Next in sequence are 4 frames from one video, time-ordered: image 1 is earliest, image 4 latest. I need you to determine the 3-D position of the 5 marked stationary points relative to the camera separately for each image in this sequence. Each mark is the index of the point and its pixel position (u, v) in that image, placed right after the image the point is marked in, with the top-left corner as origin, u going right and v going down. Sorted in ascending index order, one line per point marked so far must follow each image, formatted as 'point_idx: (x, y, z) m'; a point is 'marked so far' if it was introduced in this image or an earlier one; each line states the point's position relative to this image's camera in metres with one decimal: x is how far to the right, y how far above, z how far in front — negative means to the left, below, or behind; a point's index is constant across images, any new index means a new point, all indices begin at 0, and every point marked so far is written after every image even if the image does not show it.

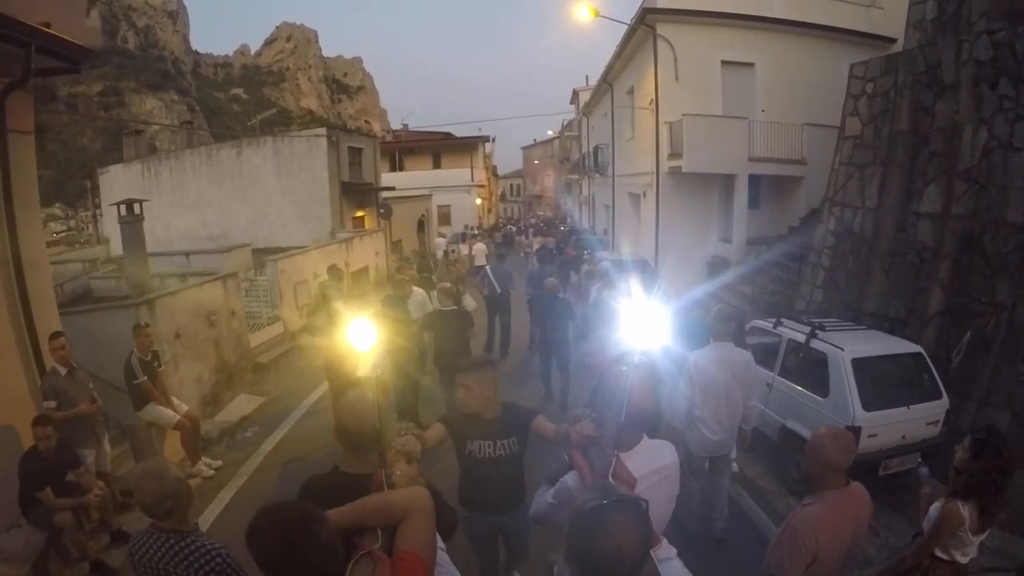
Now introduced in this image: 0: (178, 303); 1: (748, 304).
0: (-4.6, -0.2, +9.3) m
1: (+3.8, -0.2, +10.8) m
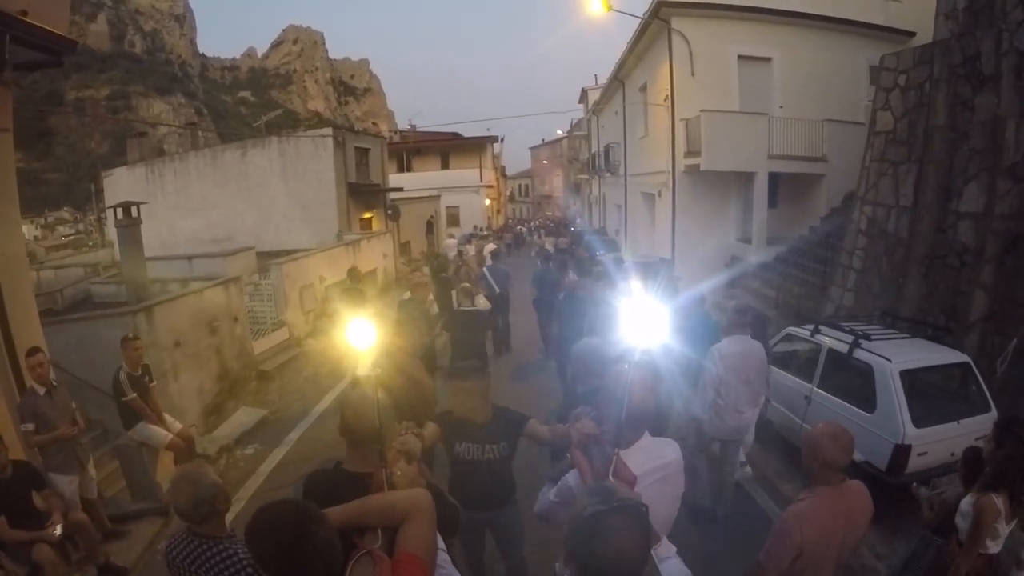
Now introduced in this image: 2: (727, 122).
0: (-4.4, -0.3, +8.9) m
1: (+4.0, -0.3, +10.3) m
2: (+3.9, +3.0, +12.0) m
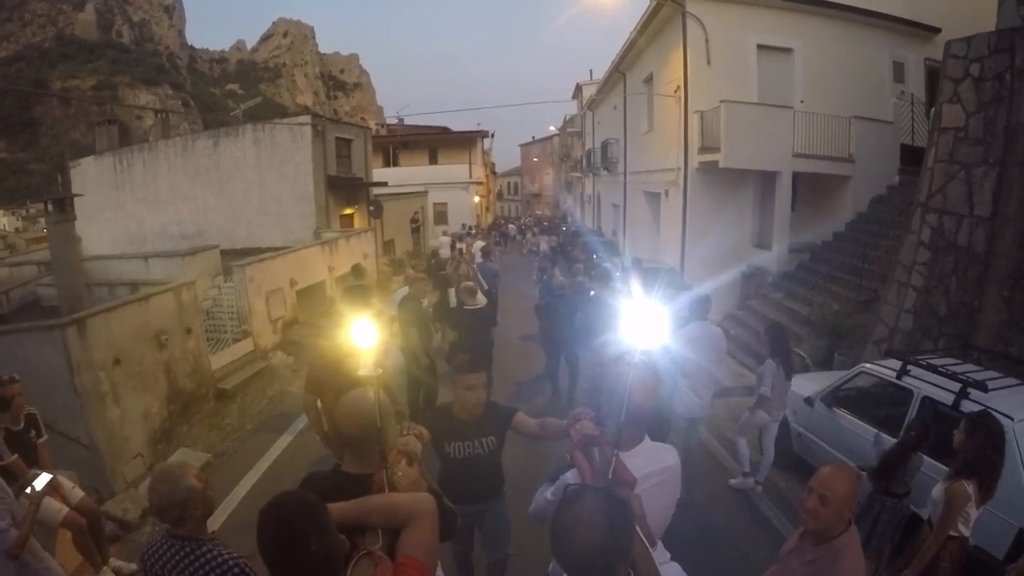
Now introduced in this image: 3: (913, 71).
0: (-4.5, -0.4, +7.6) m
1: (+3.9, -0.5, +9.2) m
2: (+3.8, +2.8, +10.9) m
3: (+8.2, +4.4, +13.8) m
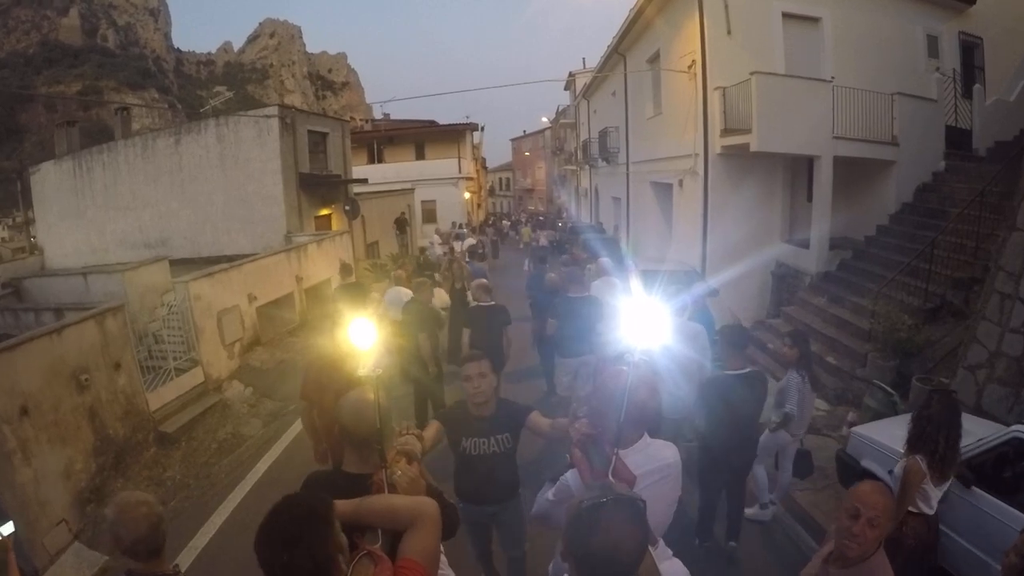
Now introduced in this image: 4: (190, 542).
0: (-4.5, -0.7, +6.2) m
1: (+3.9, -0.6, +7.8) m
2: (+3.7, +2.7, +9.4) m
3: (+8.0, +4.5, +12.5) m
4: (-2.8, -2.3, +5.8) m
